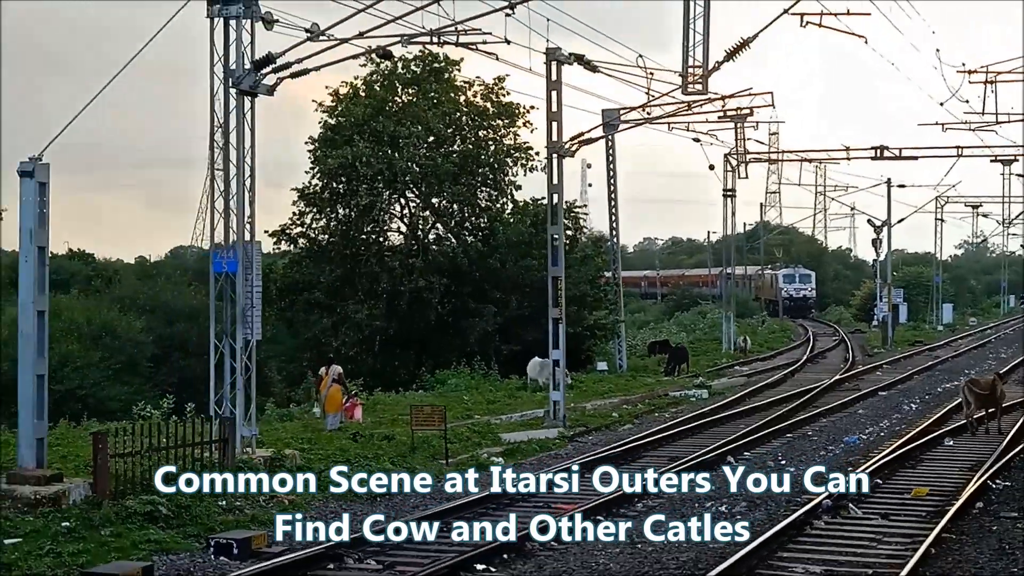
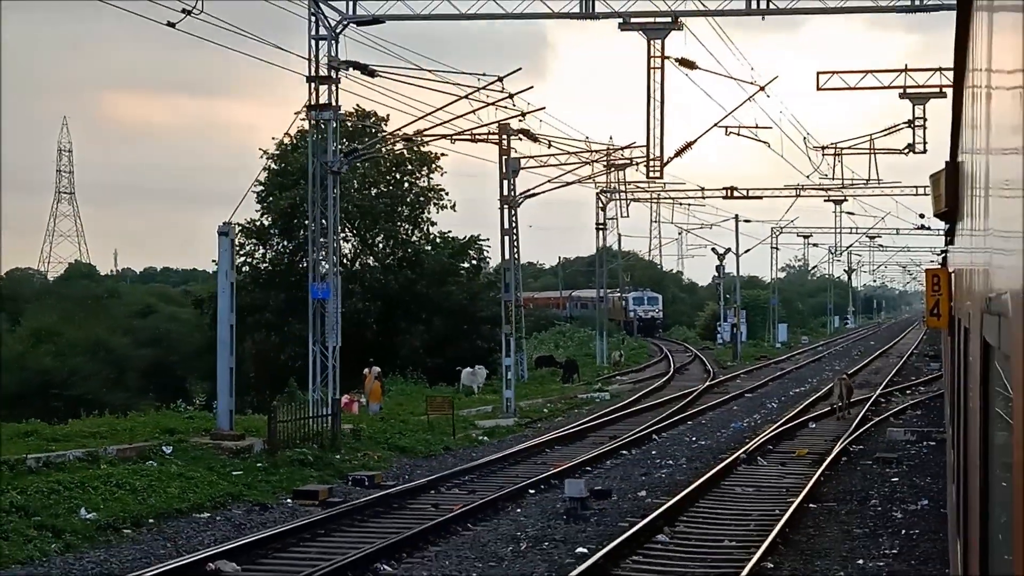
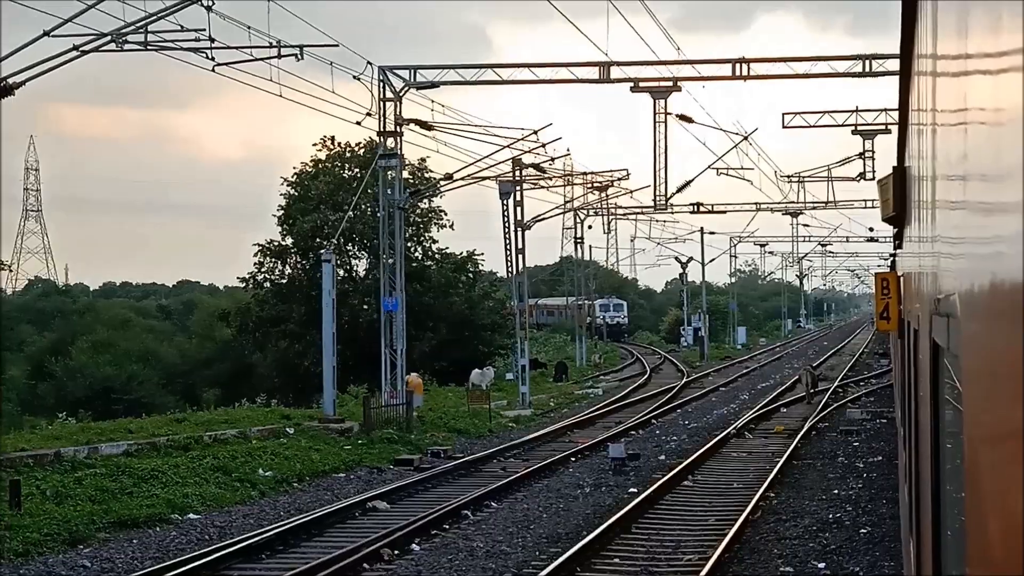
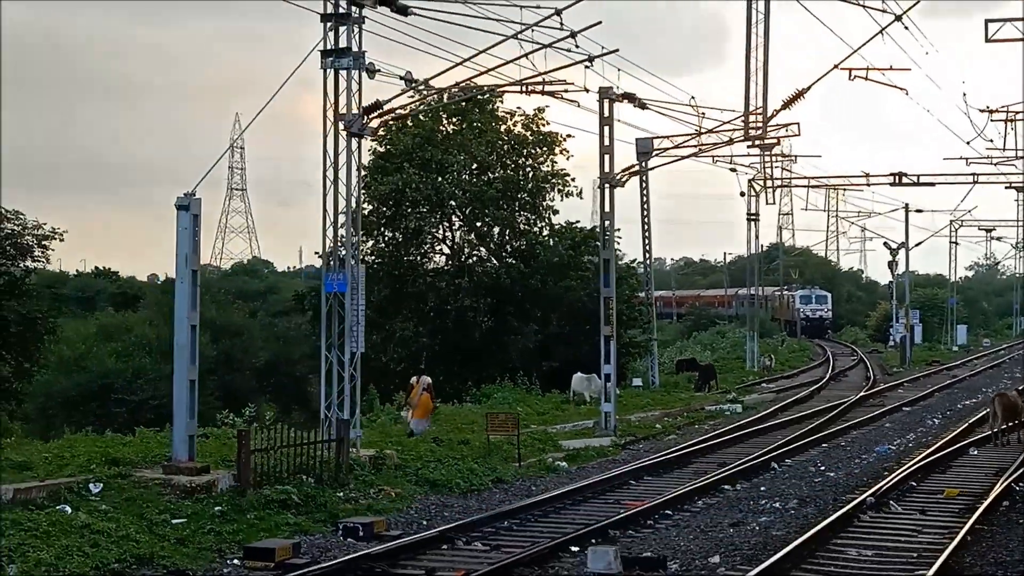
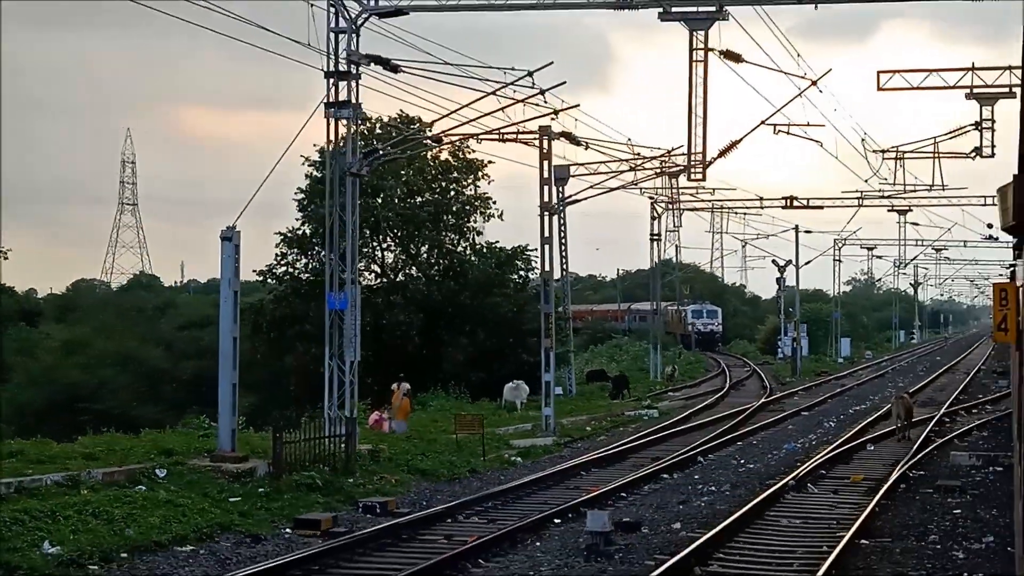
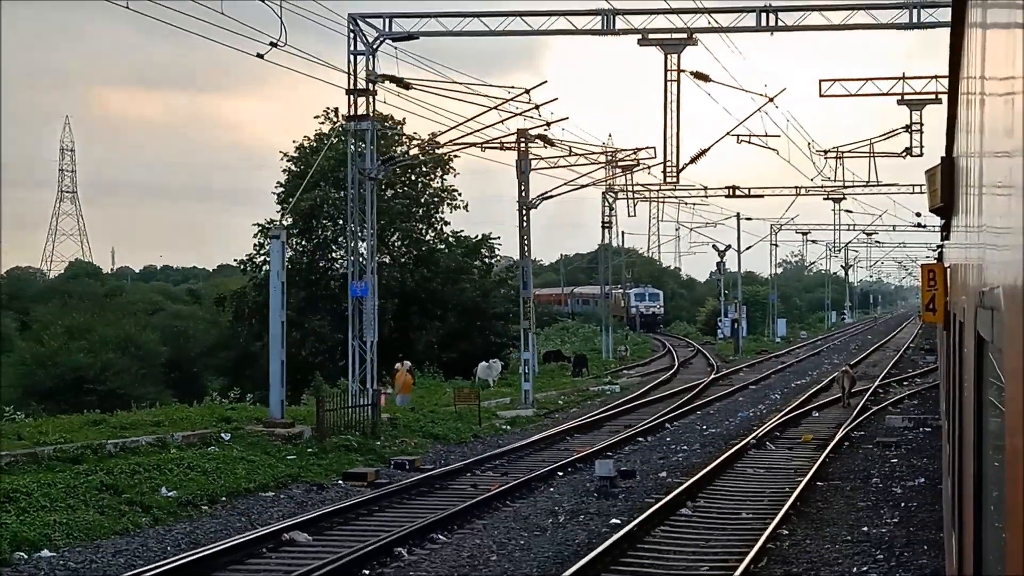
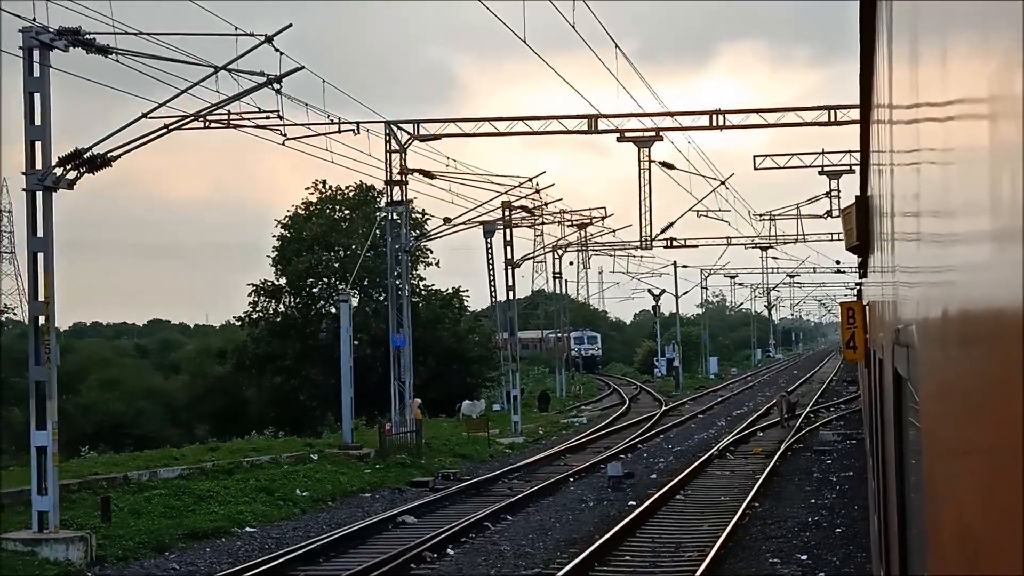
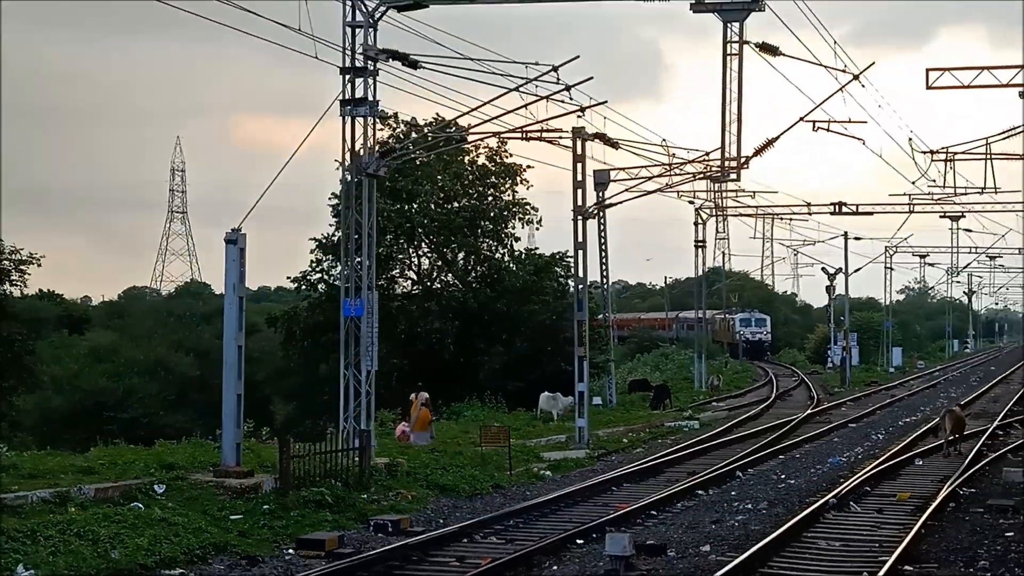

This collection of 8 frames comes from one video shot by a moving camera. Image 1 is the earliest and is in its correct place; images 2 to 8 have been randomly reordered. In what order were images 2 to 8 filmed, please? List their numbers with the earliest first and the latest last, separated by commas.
4, 8, 5, 2, 6, 3, 7
